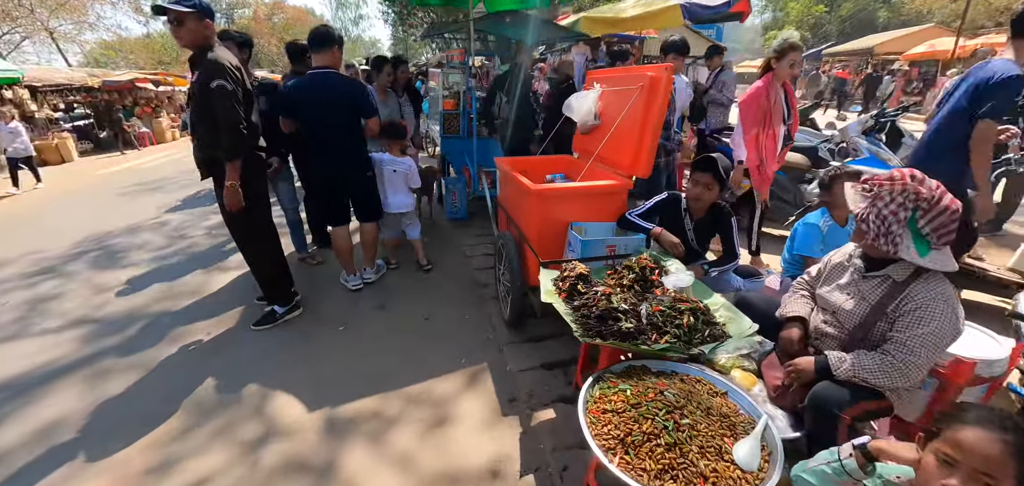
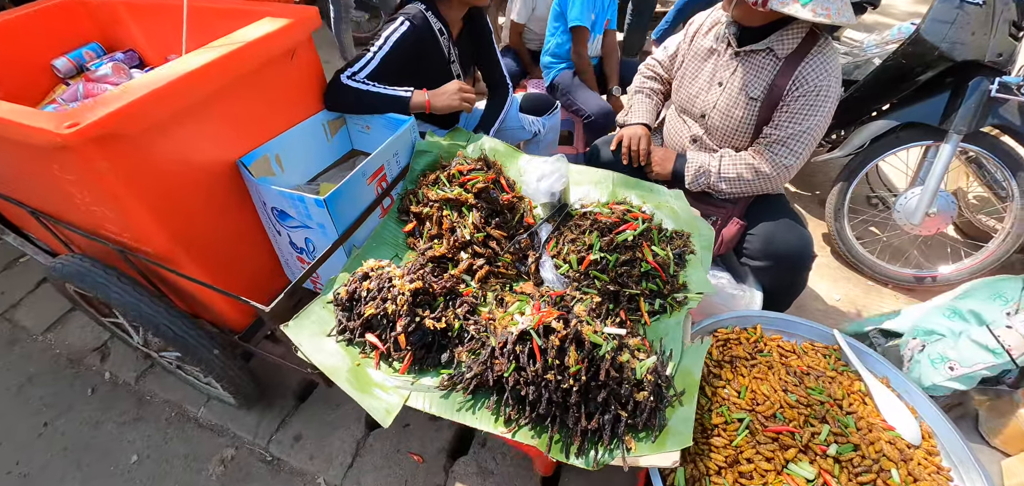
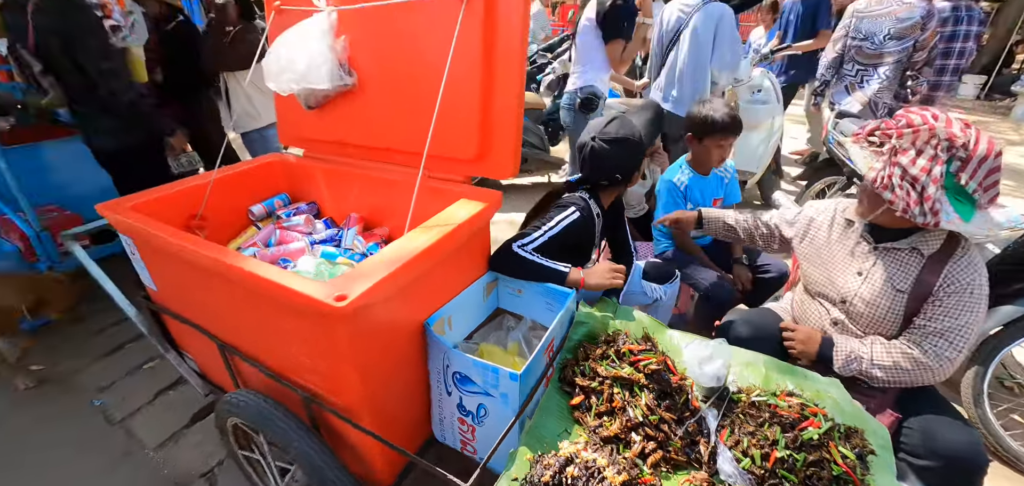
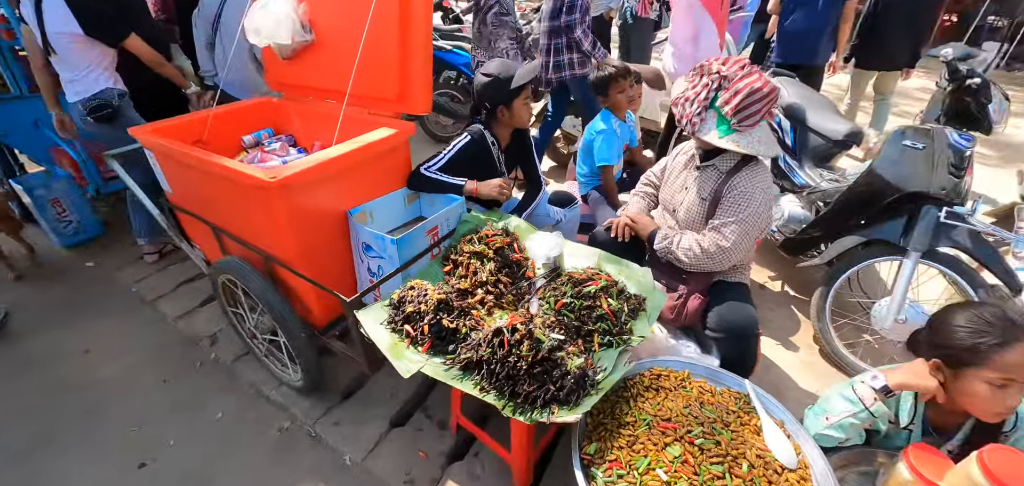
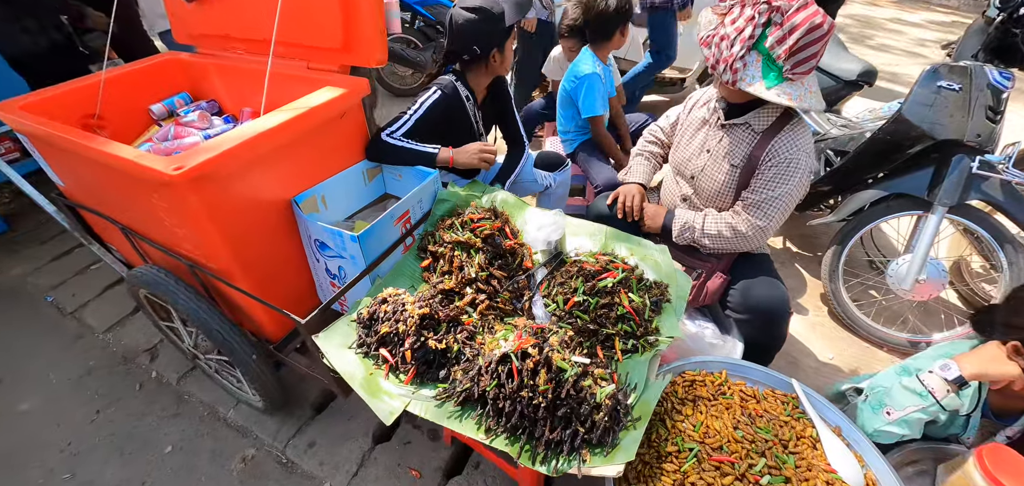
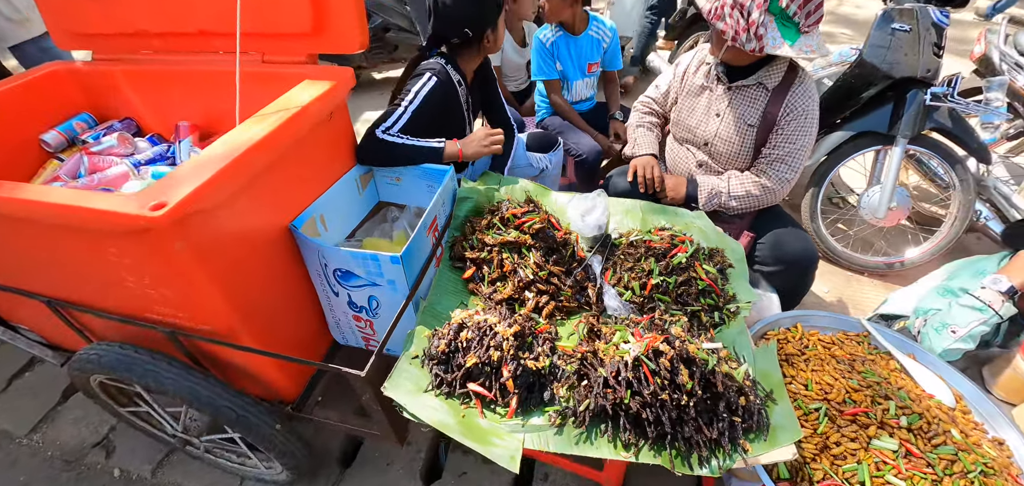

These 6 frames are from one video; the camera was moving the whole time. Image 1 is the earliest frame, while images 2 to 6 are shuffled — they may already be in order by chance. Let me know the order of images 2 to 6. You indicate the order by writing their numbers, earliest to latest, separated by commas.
4, 5, 2, 6, 3
